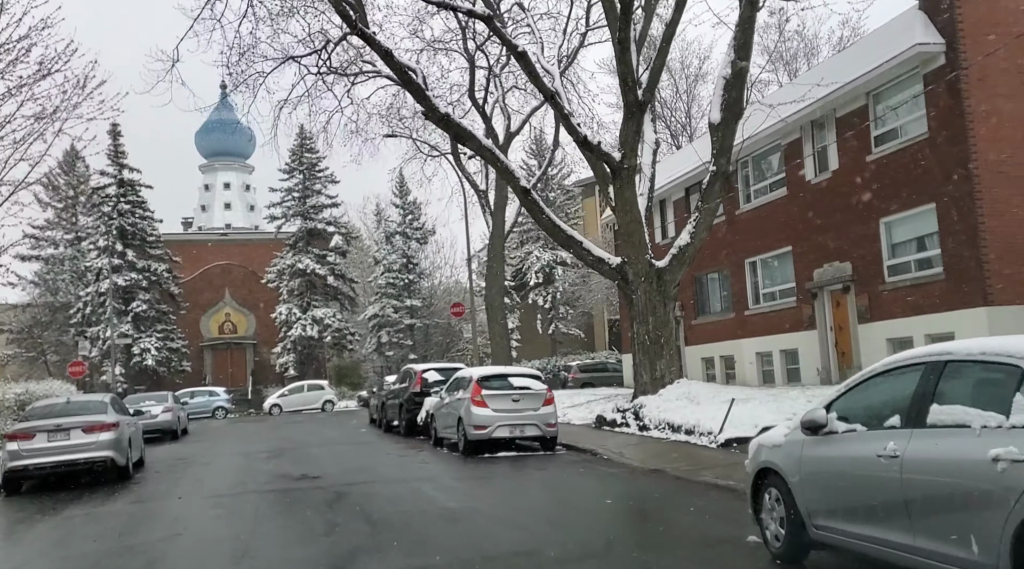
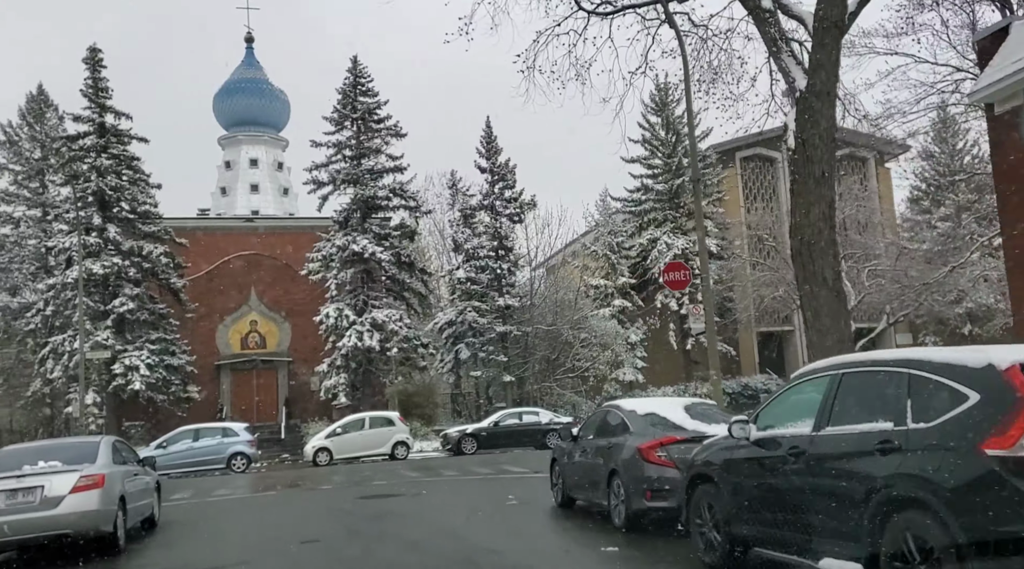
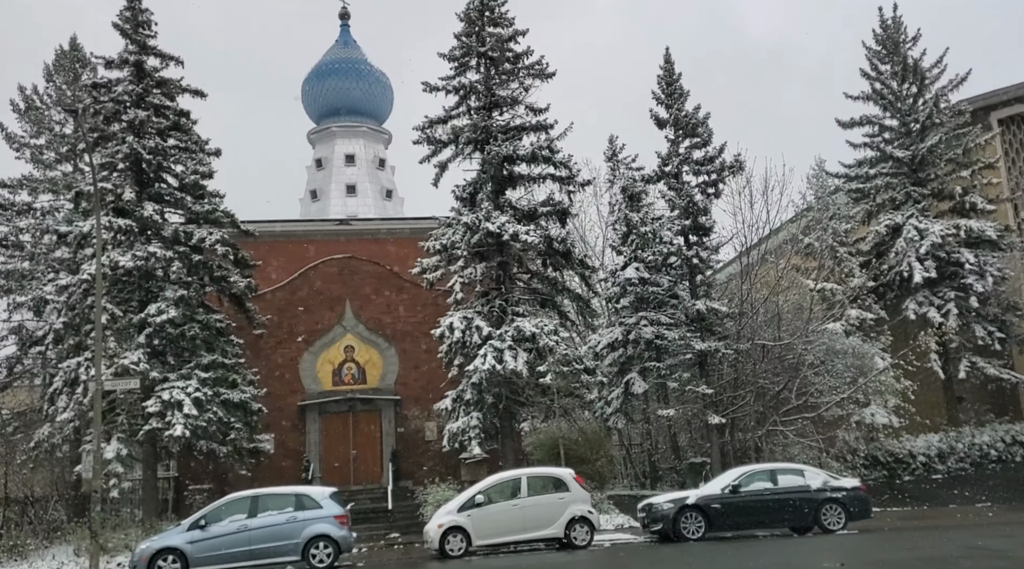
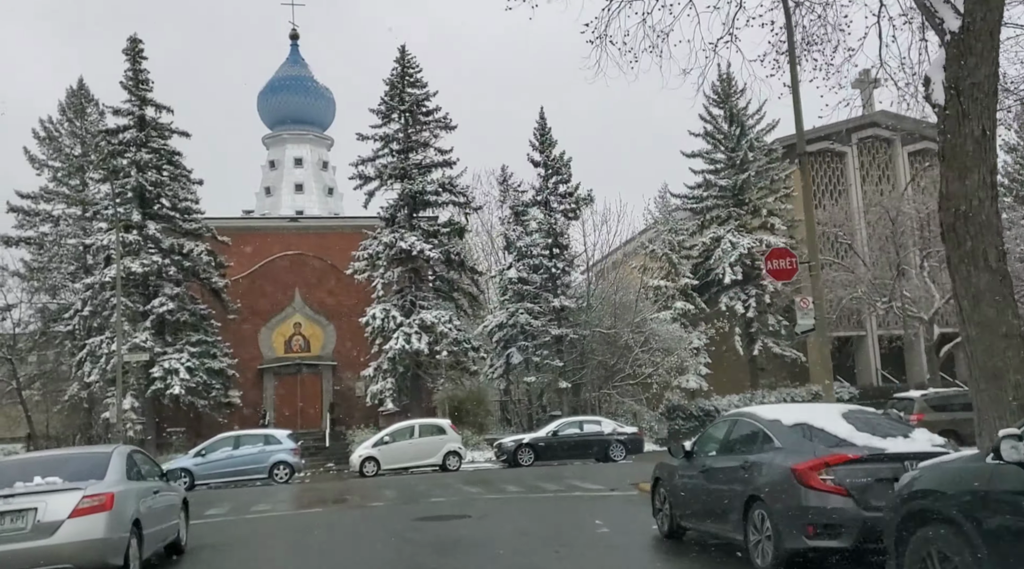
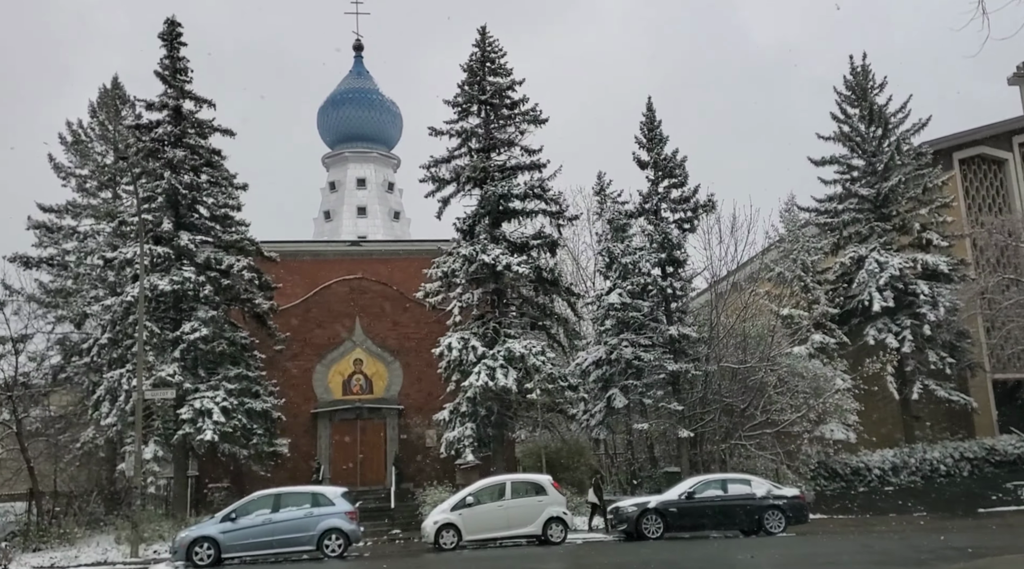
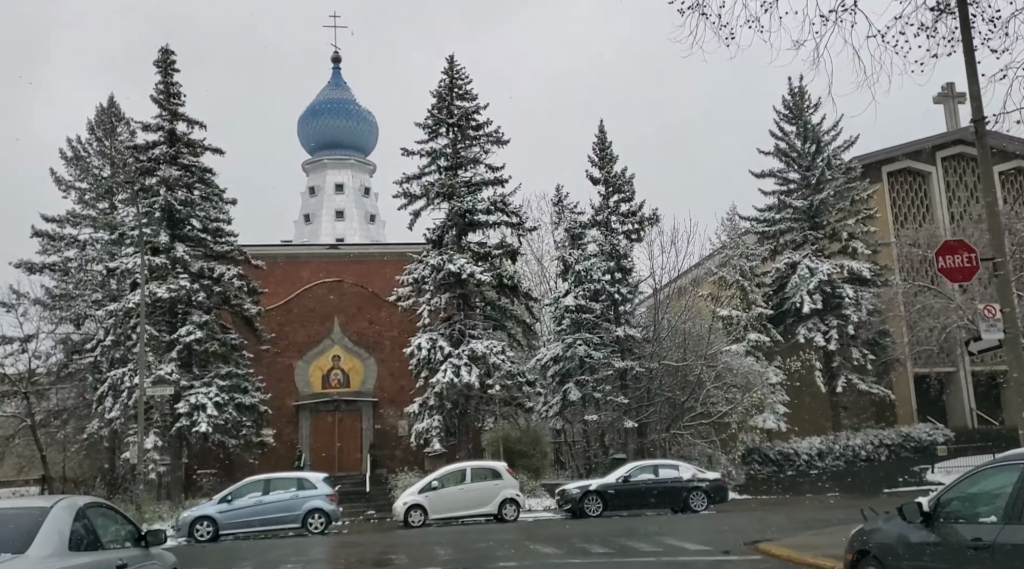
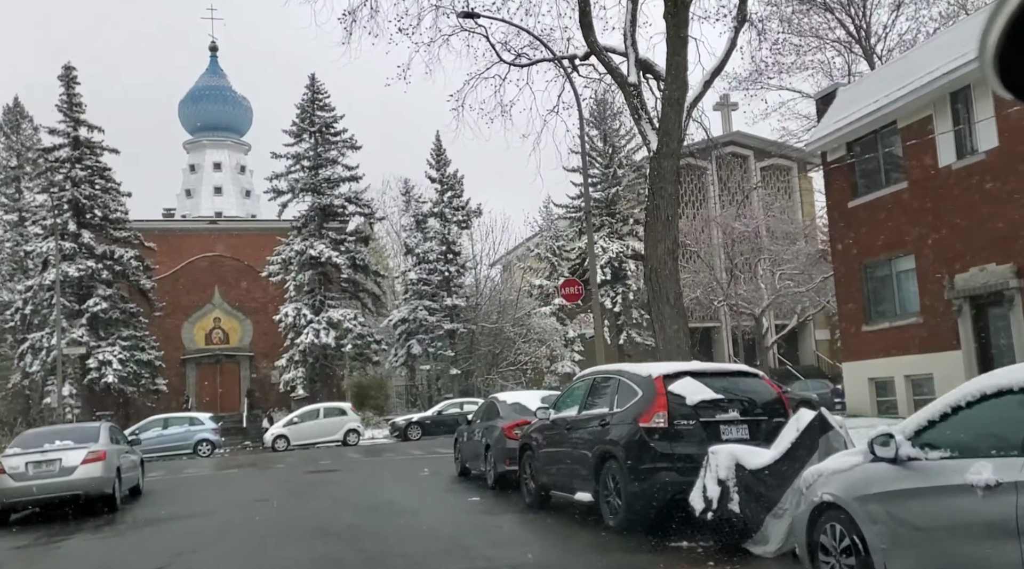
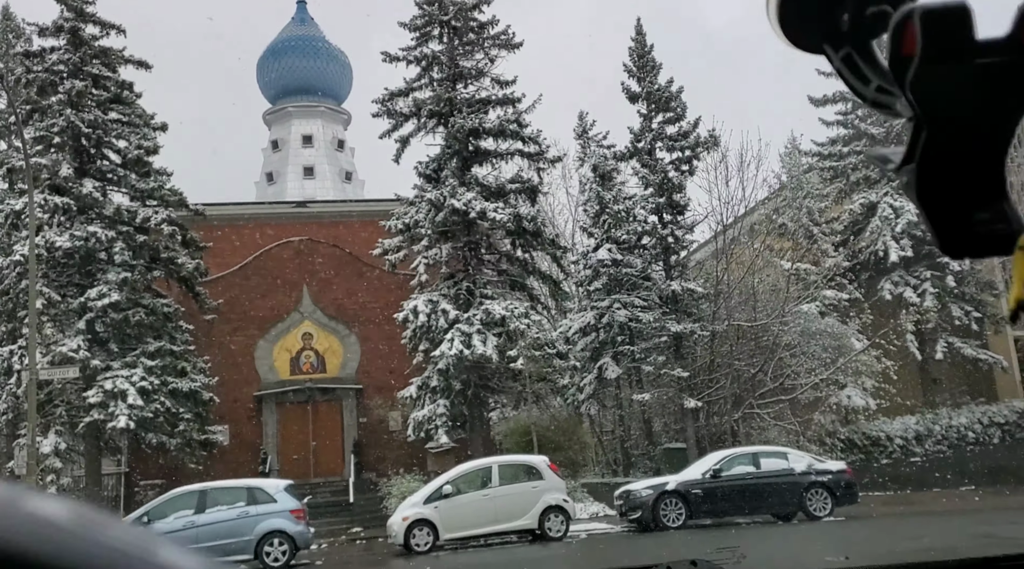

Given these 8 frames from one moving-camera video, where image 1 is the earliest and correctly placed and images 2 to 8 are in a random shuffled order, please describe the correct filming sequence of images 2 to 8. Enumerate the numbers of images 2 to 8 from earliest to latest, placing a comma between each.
7, 2, 4, 6, 5, 3, 8
